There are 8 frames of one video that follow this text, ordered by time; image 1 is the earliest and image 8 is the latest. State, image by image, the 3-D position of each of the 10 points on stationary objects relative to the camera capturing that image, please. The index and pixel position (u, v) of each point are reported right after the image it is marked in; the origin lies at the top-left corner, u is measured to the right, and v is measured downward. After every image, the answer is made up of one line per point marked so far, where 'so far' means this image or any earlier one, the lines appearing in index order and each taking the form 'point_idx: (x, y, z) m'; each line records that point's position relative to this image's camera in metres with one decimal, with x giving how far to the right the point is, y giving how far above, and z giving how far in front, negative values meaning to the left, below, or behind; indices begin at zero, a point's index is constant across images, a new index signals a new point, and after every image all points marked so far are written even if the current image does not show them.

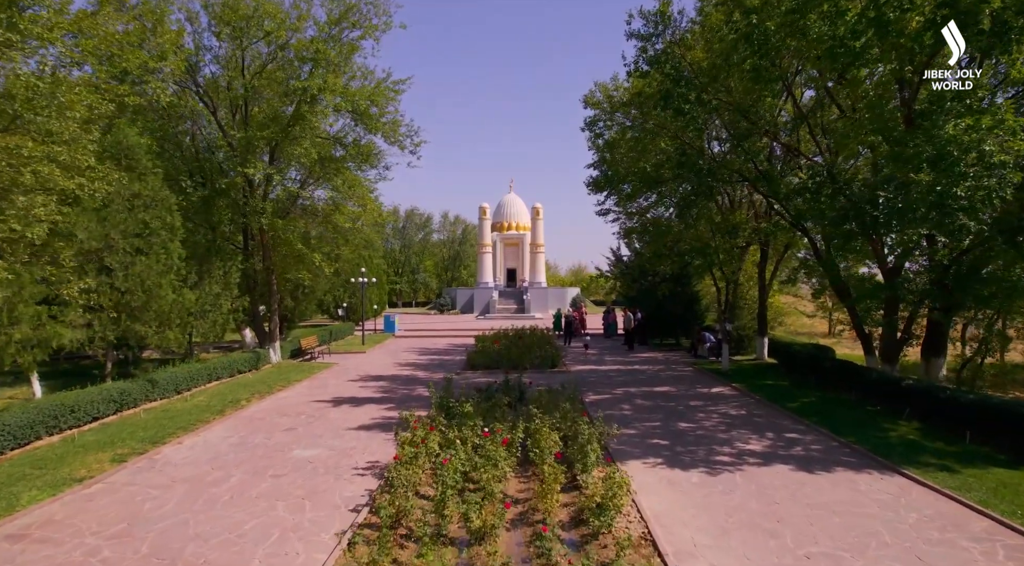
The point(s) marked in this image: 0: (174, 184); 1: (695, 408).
0: (-8.4, +2.5, +16.0) m
1: (+3.4, -2.3, +12.2) m
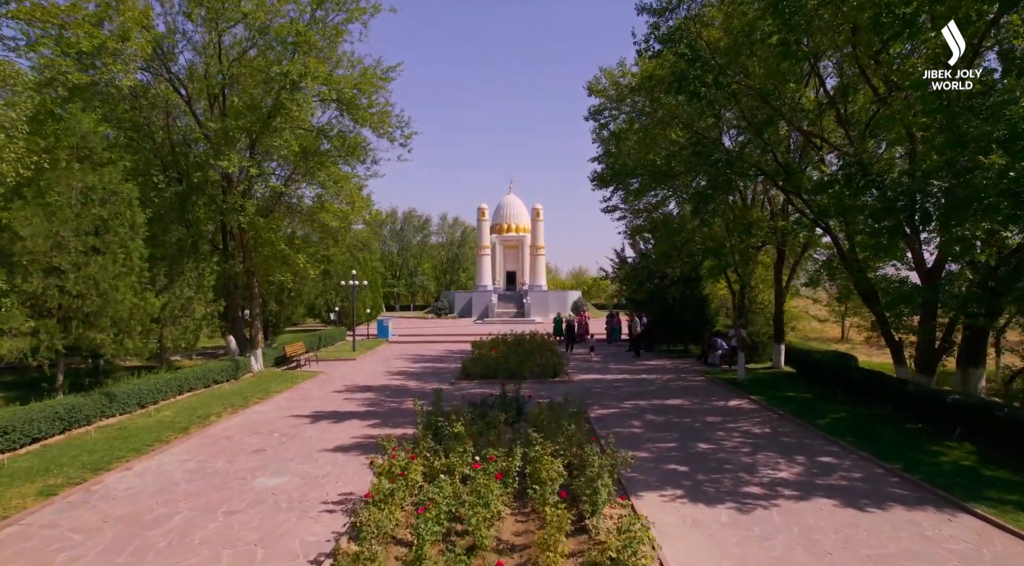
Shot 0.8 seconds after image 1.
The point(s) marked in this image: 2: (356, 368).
0: (-8.4, +2.4, +14.9) m
1: (+3.4, -2.4, +11.0) m
2: (-4.5, -2.5, +18.8) m
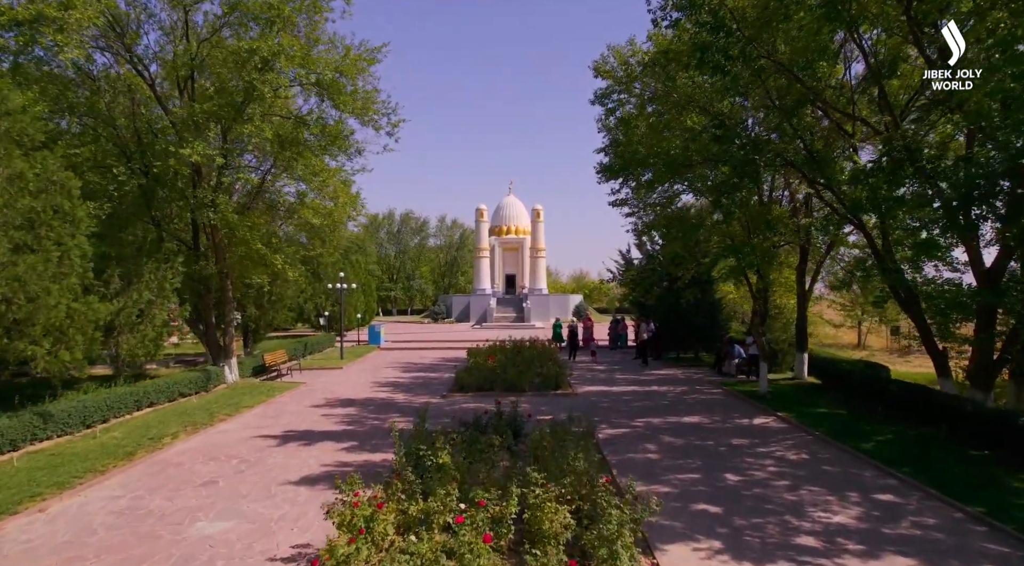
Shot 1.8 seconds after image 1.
0: (-8.5, +2.3, +13.4) m
1: (+3.4, -2.4, +9.5) m
2: (-4.5, -2.6, +17.4) m
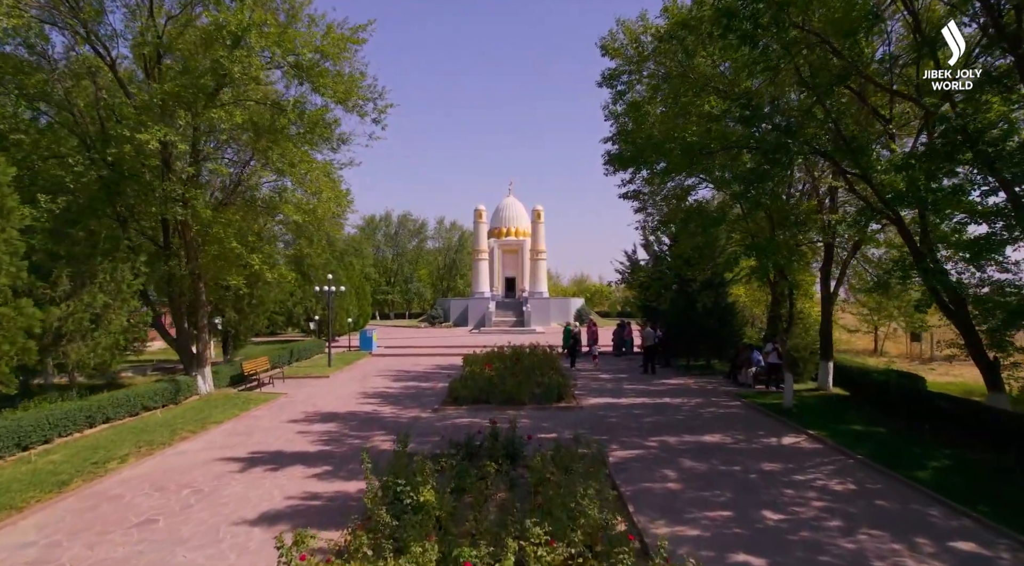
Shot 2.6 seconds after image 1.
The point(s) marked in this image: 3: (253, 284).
0: (-8.5, +2.3, +12.2) m
1: (+3.3, -2.4, +8.2) m
2: (-4.6, -2.6, +16.0) m
3: (-6.7, -0.1, +16.7) m
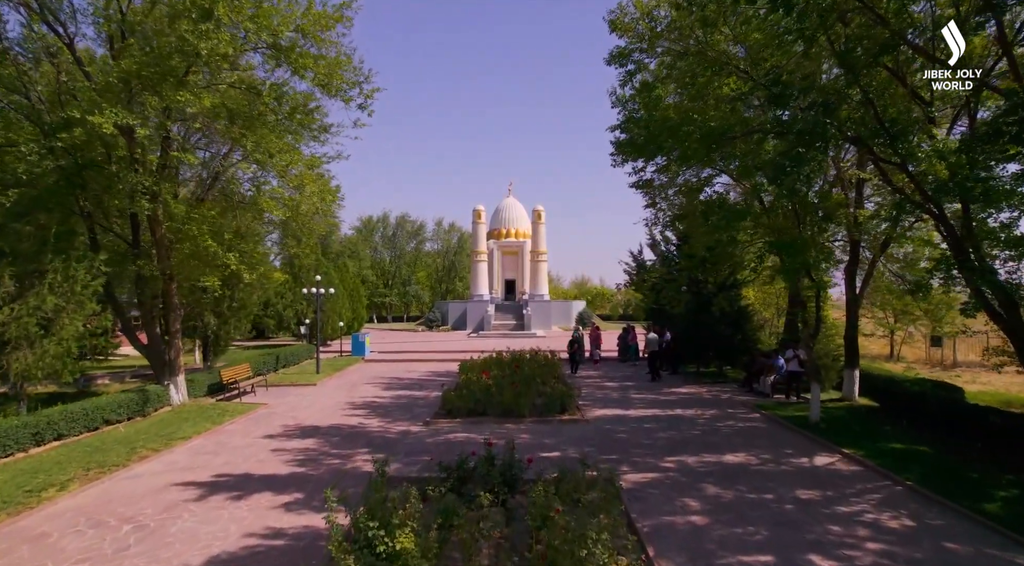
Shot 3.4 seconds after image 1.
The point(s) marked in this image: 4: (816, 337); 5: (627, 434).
0: (-8.5, +2.3, +11.0) m
1: (+3.3, -2.4, +7.1) m
2: (-4.6, -2.7, +14.9) m
3: (-6.7, -0.1, +15.6) m
4: (+5.6, -0.9, +11.9) m
5: (+2.0, -2.6, +11.1) m
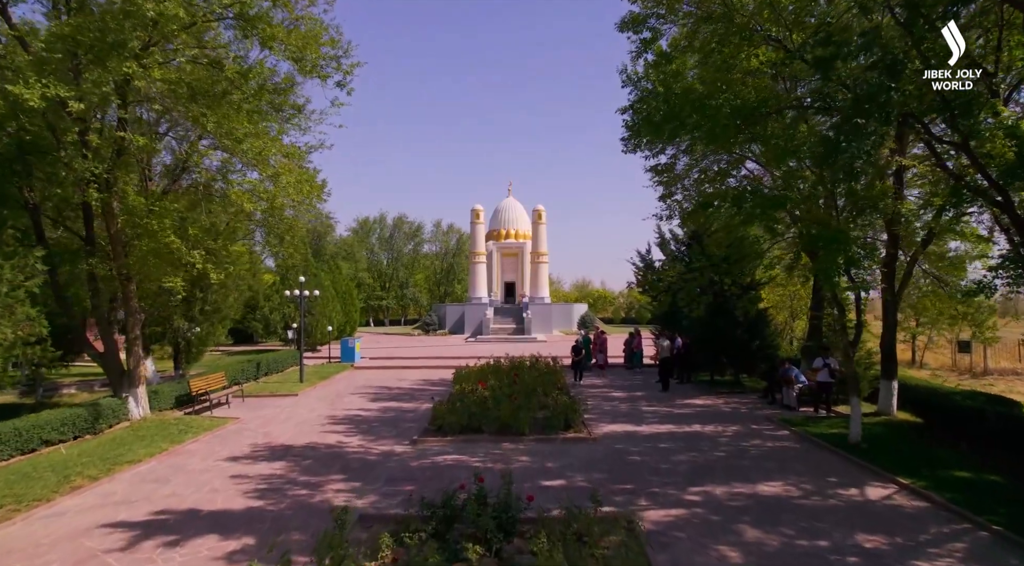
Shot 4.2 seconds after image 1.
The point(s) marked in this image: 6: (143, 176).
0: (-8.6, +2.3, +9.7) m
1: (+3.3, -2.4, +5.7) m
2: (-4.6, -2.7, +13.5) m
3: (-6.8, -0.1, +14.2) m
4: (+5.6, -0.9, +10.5) m
5: (+1.9, -2.6, +9.7) m
6: (-6.7, +1.9, +11.7) m
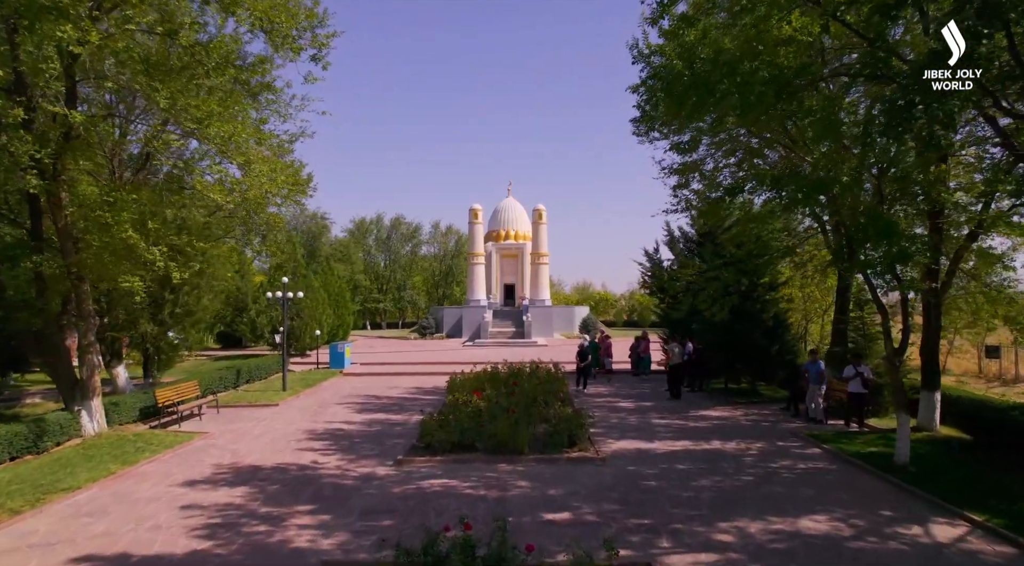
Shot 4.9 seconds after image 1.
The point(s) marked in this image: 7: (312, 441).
0: (-8.6, +2.3, +8.5) m
1: (+3.2, -2.4, +4.4) m
2: (-4.7, -2.7, +12.3) m
3: (-6.8, -0.1, +13.0) m
4: (+5.5, -0.9, +9.3) m
5: (+1.9, -2.6, +8.4) m
6: (-6.7, +1.9, +10.5) m
7: (-3.5, -2.7, +11.4) m
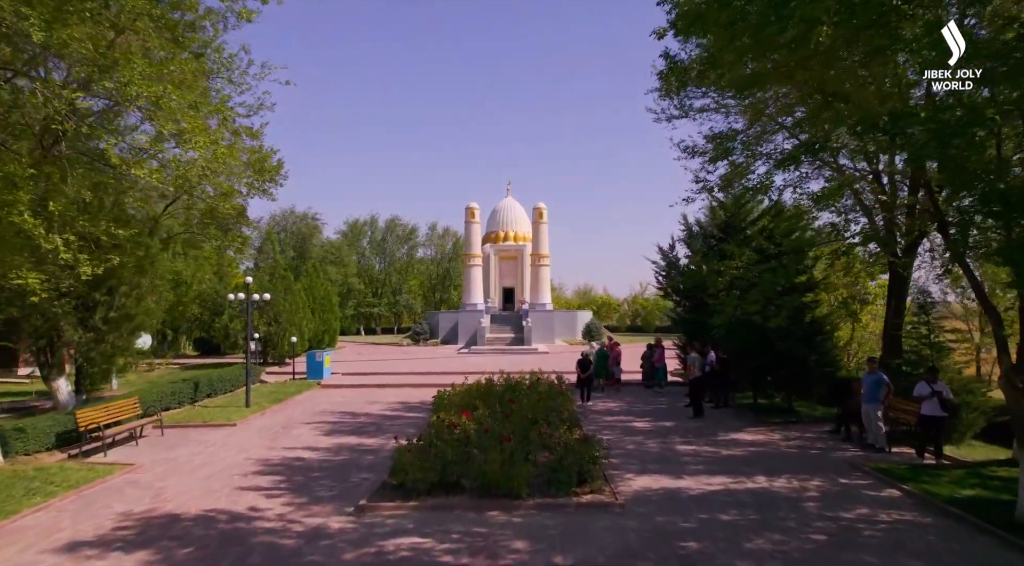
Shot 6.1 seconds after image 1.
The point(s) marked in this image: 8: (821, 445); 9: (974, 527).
0: (-8.7, +2.3, +6.4) m
1: (+3.1, -2.3, +2.3) m
2: (-4.7, -2.7, +10.1) m
3: (-6.9, -0.1, +10.9) m
4: (+5.4, -0.9, +7.1) m
5: (+1.8, -2.5, +6.3) m
6: (-6.8, +2.0, +8.4) m
7: (-3.6, -2.7, +9.2) m
8: (+5.0, -2.6, +10.6) m
9: (+4.6, -2.4, +6.5) m
